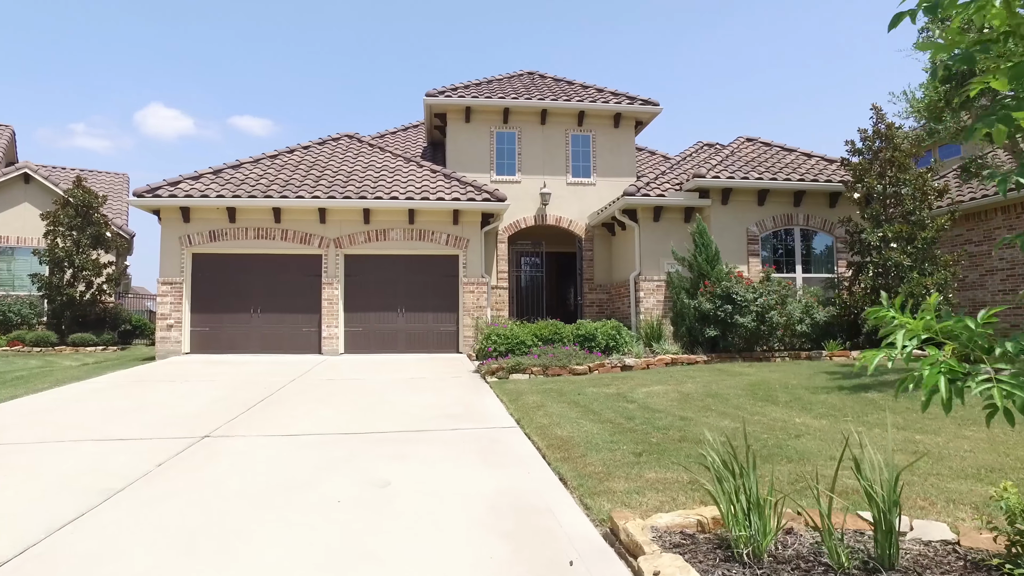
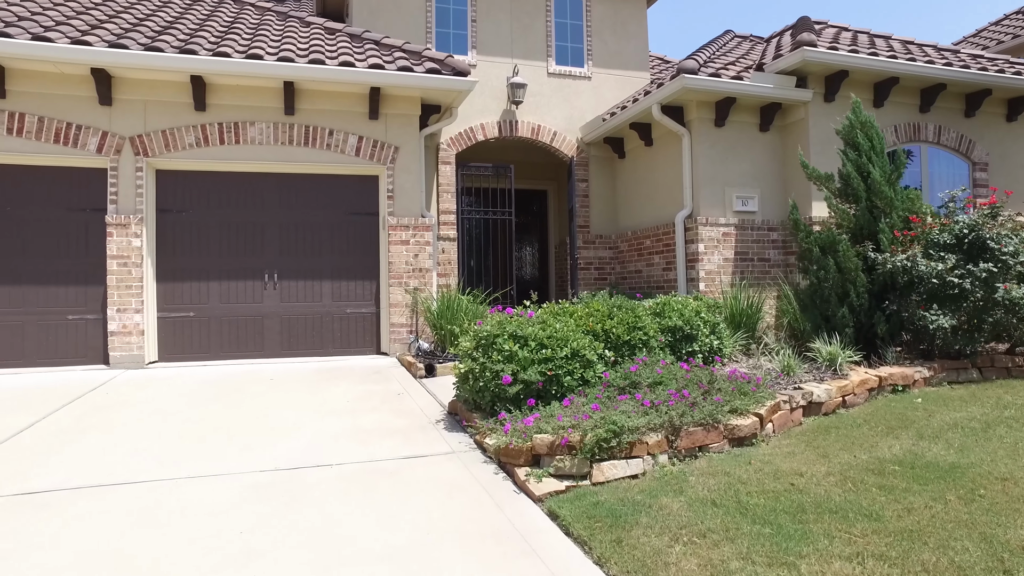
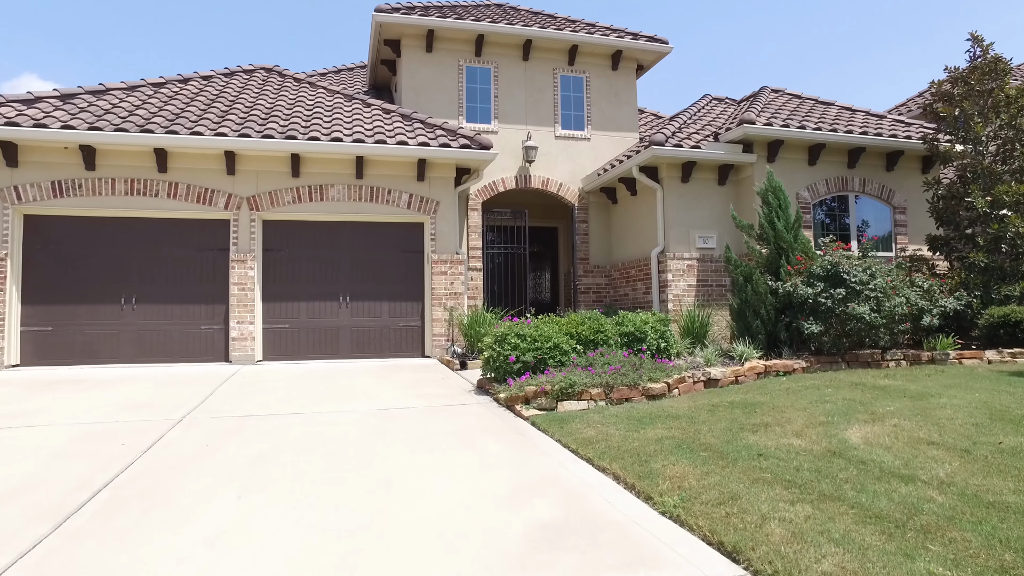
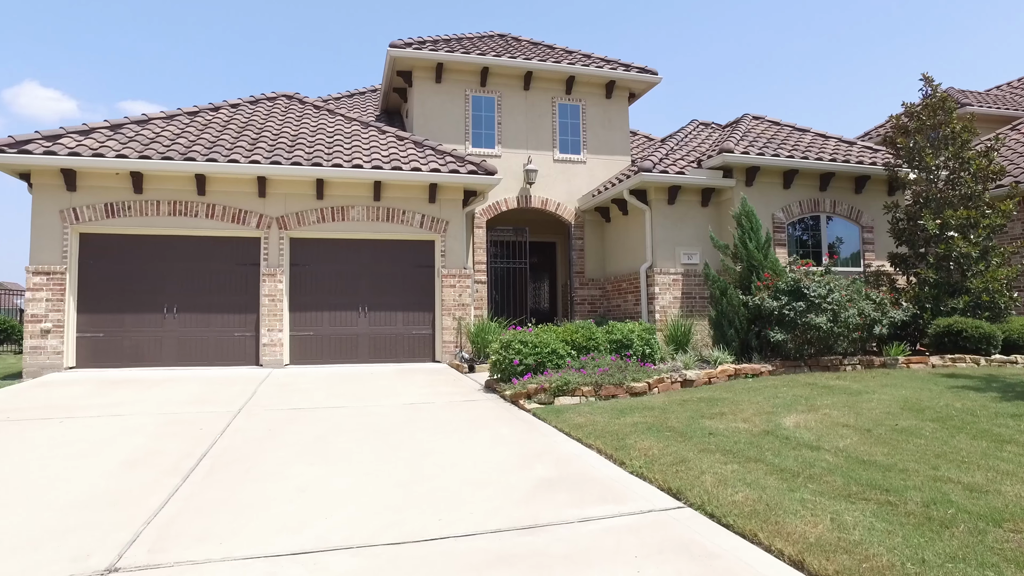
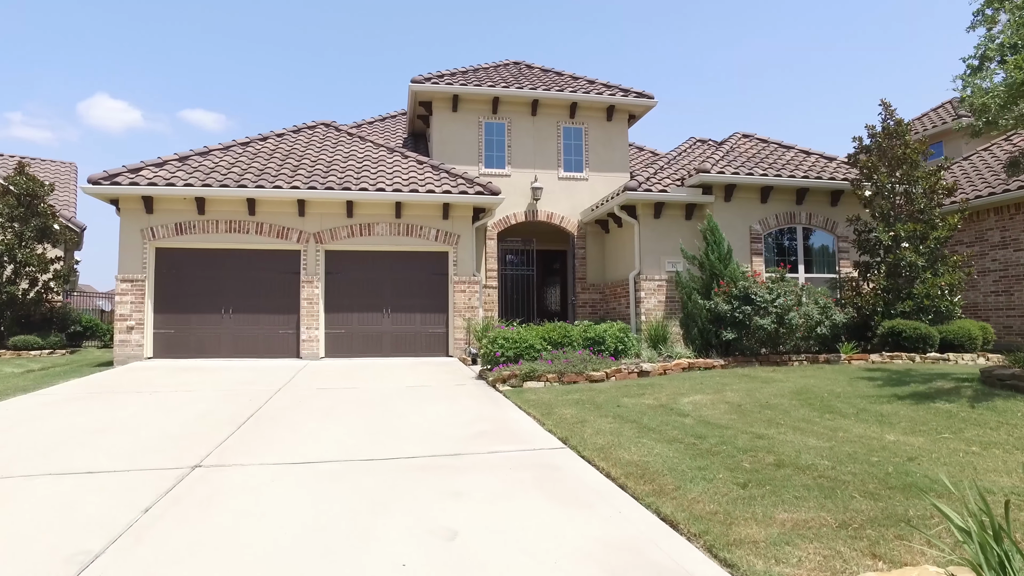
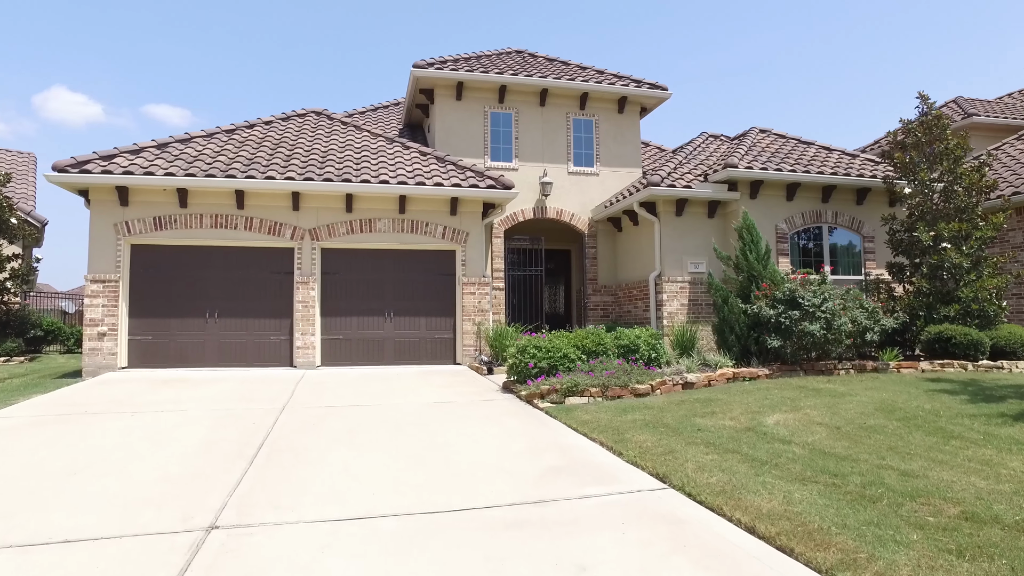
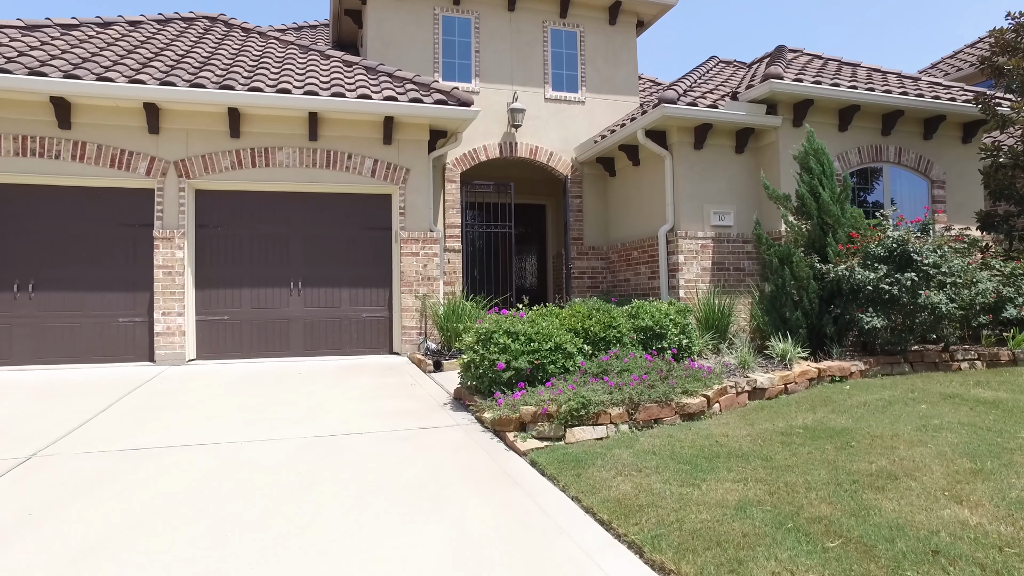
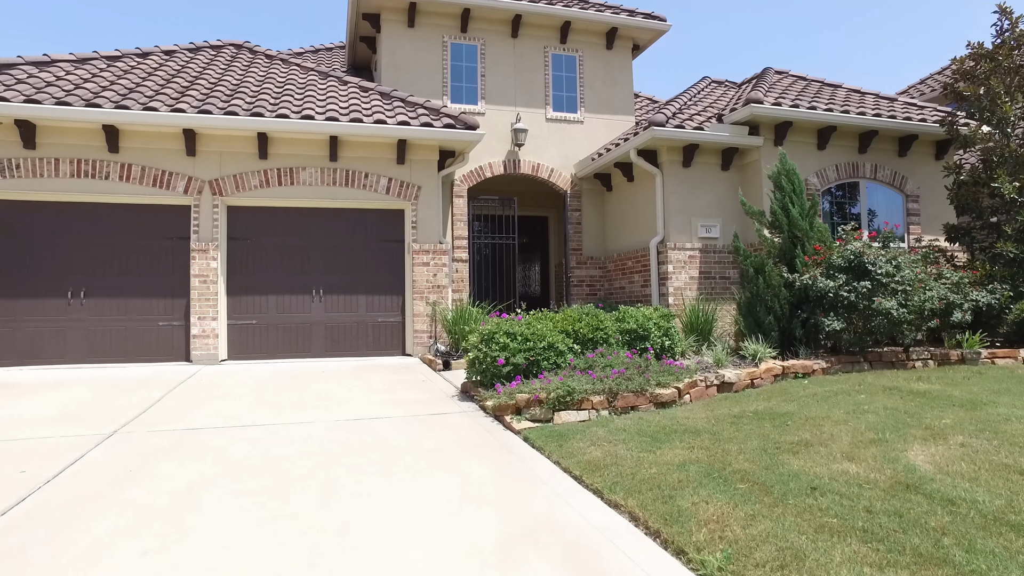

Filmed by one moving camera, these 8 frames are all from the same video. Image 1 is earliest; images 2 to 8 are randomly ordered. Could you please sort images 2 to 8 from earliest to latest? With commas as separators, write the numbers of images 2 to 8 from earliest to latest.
5, 6, 4, 3, 8, 7, 2
